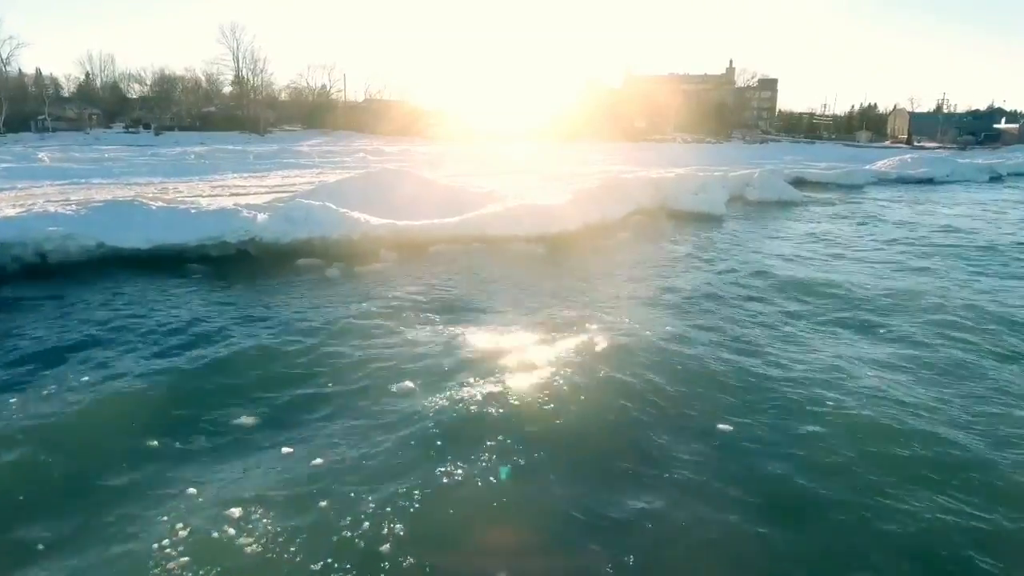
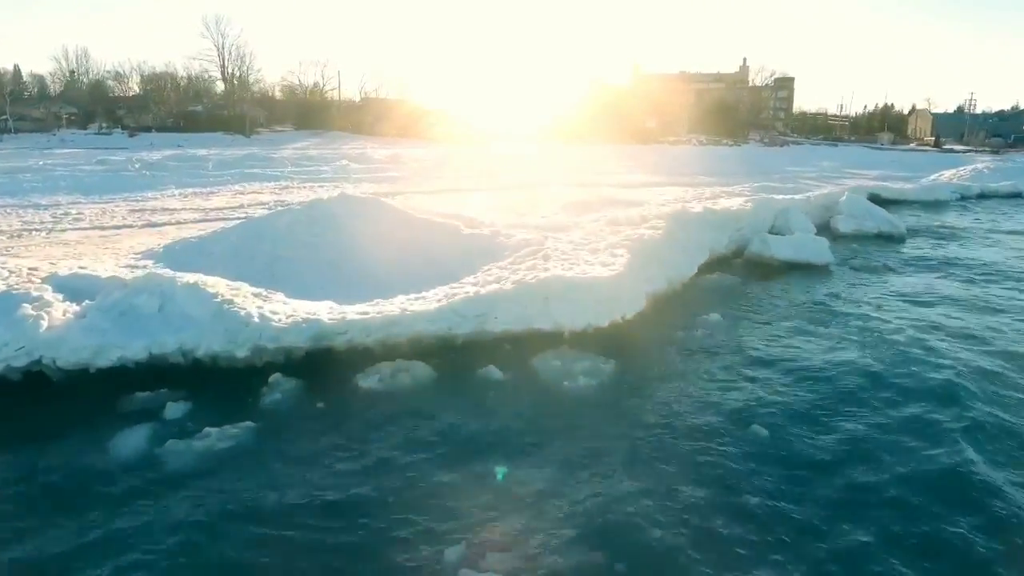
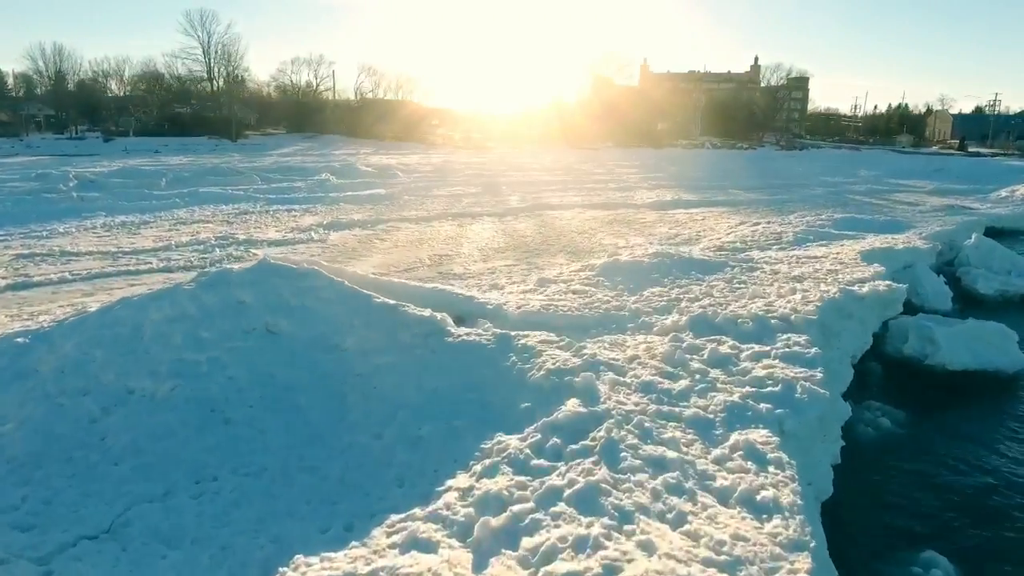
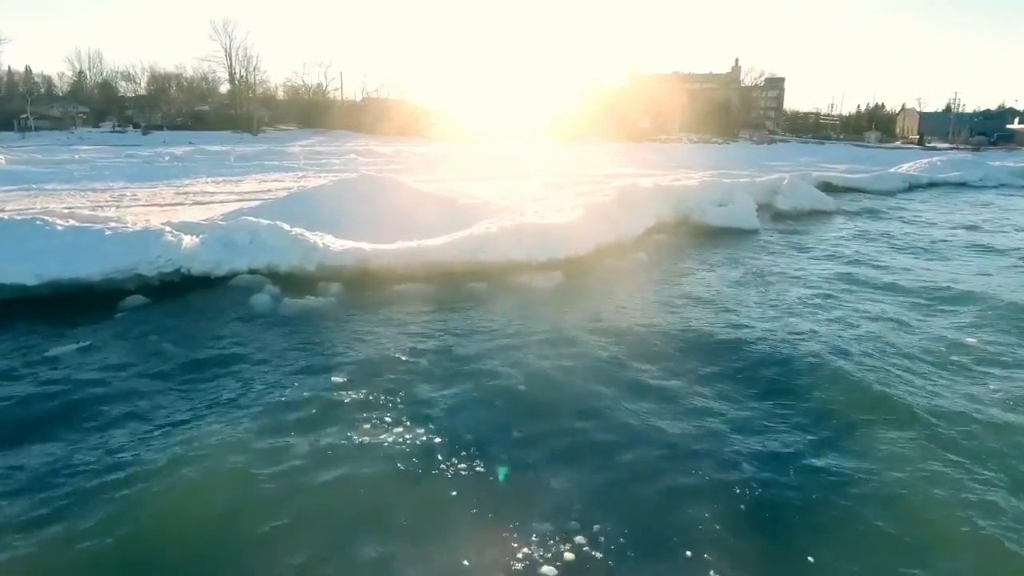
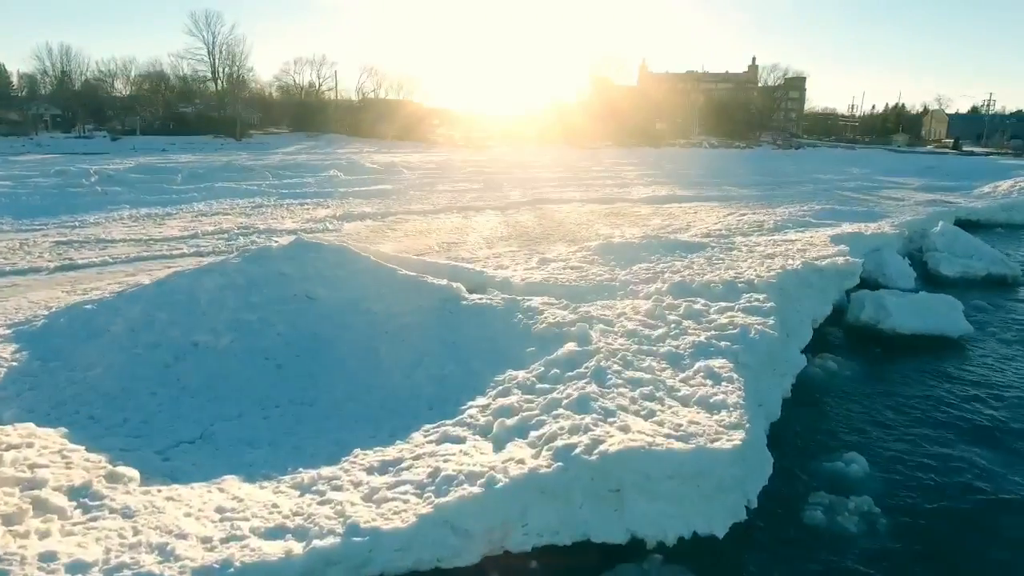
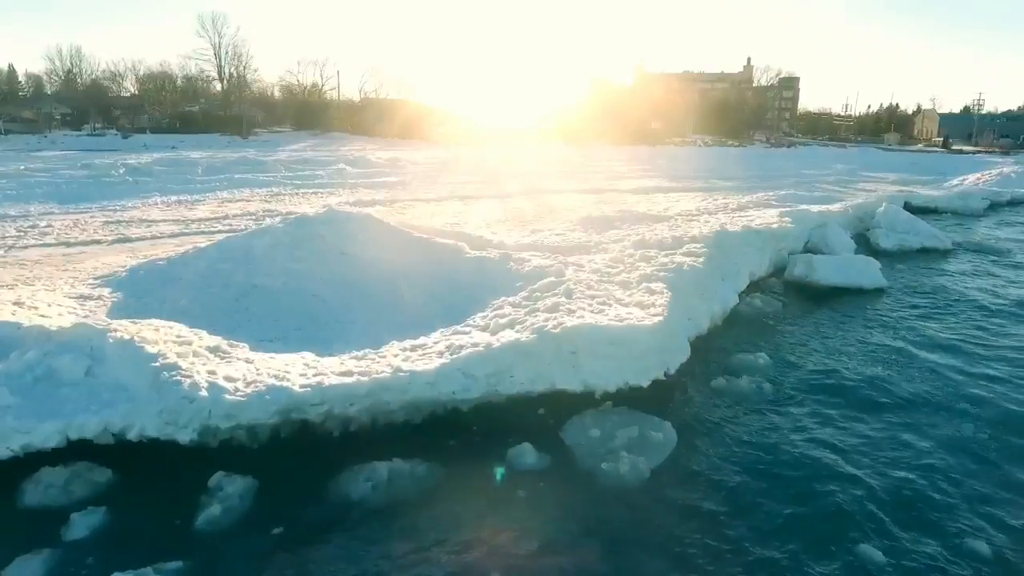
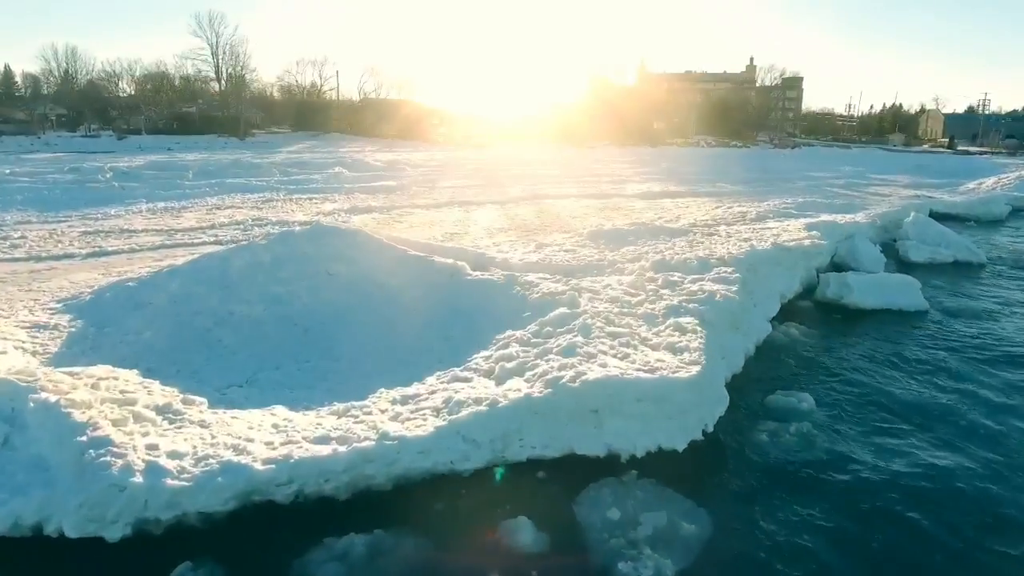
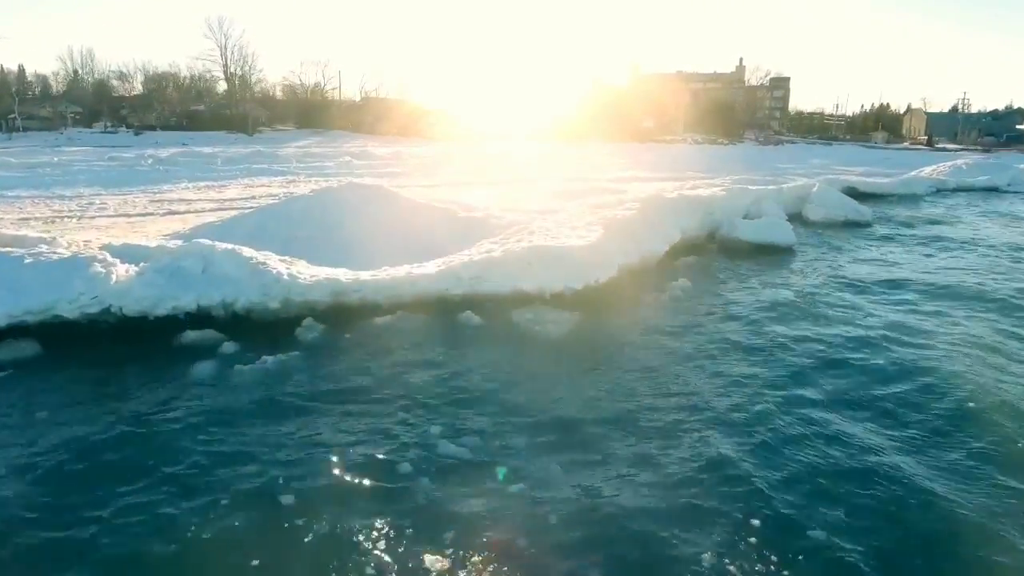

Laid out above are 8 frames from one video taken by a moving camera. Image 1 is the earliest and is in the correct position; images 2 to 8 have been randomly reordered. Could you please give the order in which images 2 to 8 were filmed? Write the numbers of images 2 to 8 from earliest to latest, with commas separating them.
4, 8, 2, 6, 7, 5, 3
